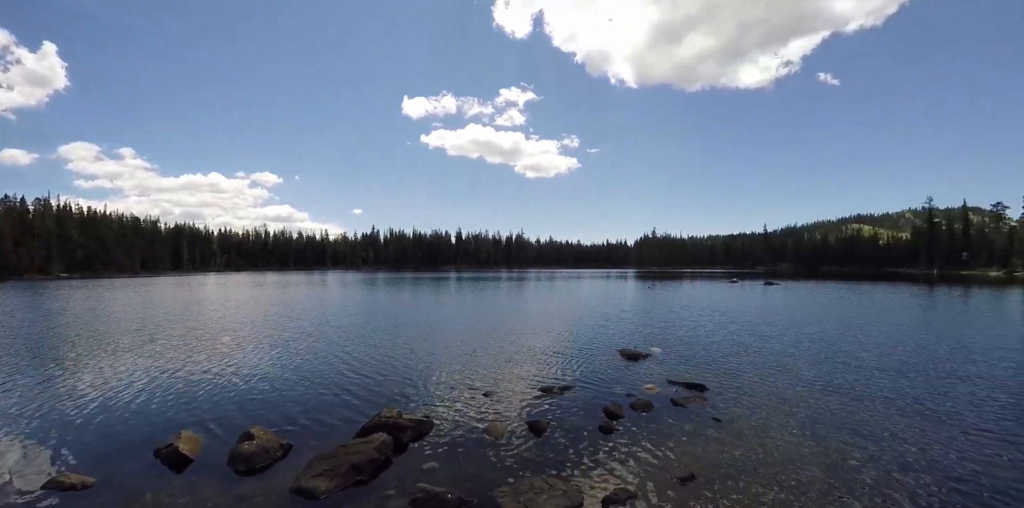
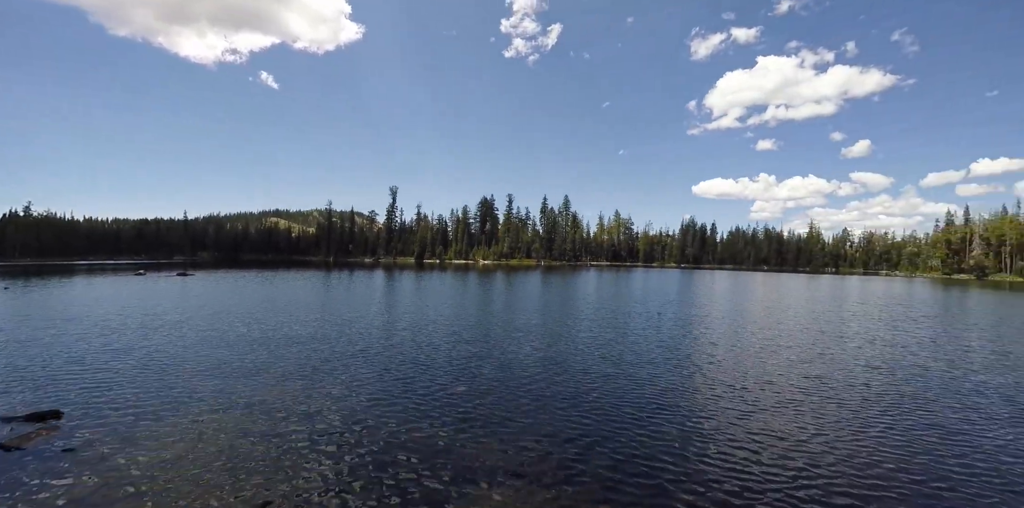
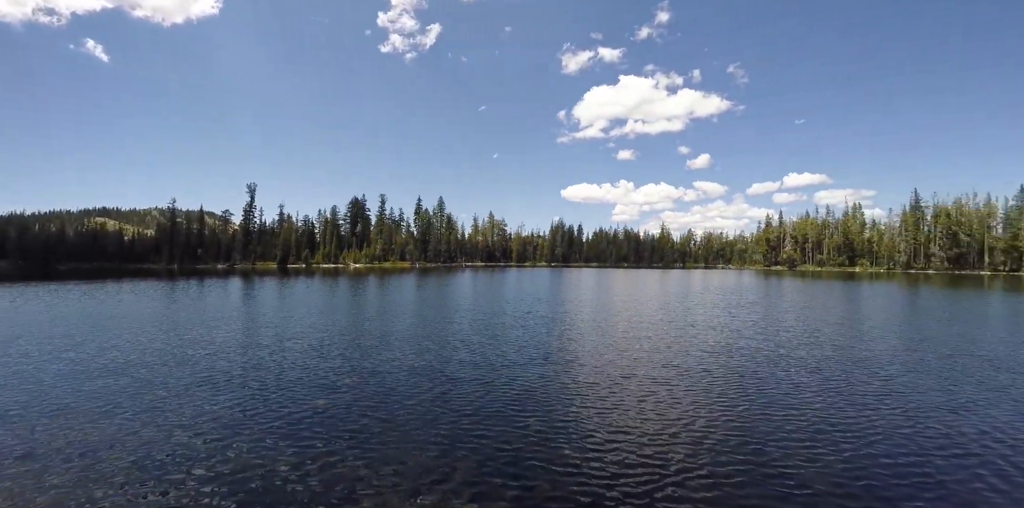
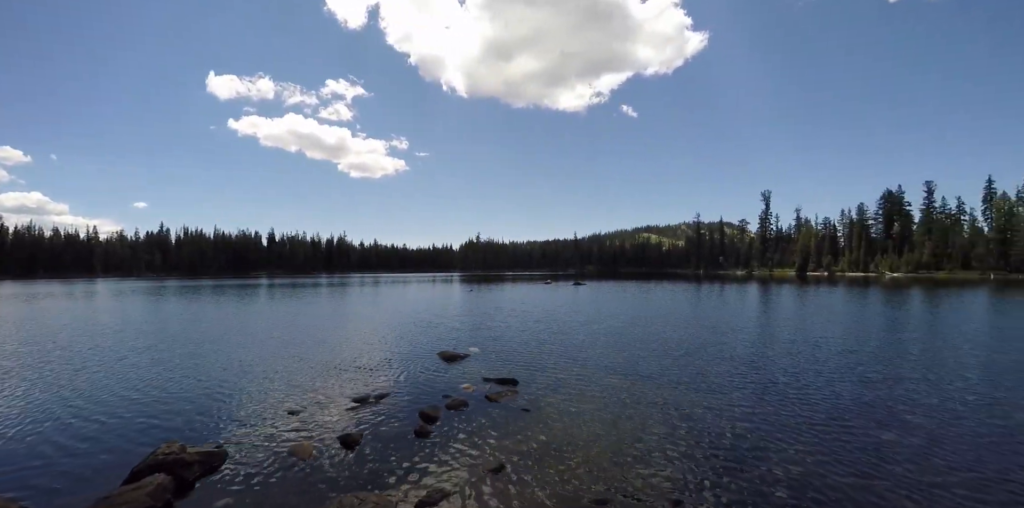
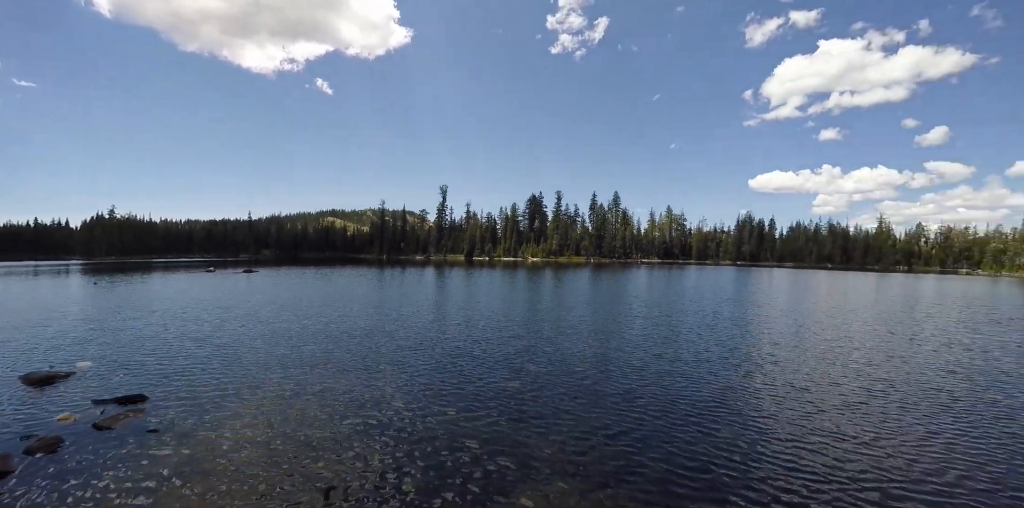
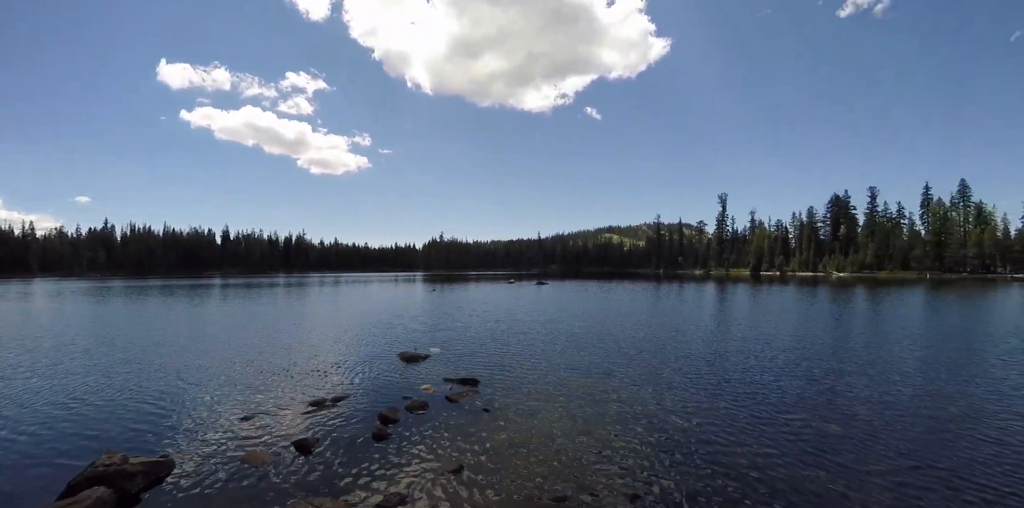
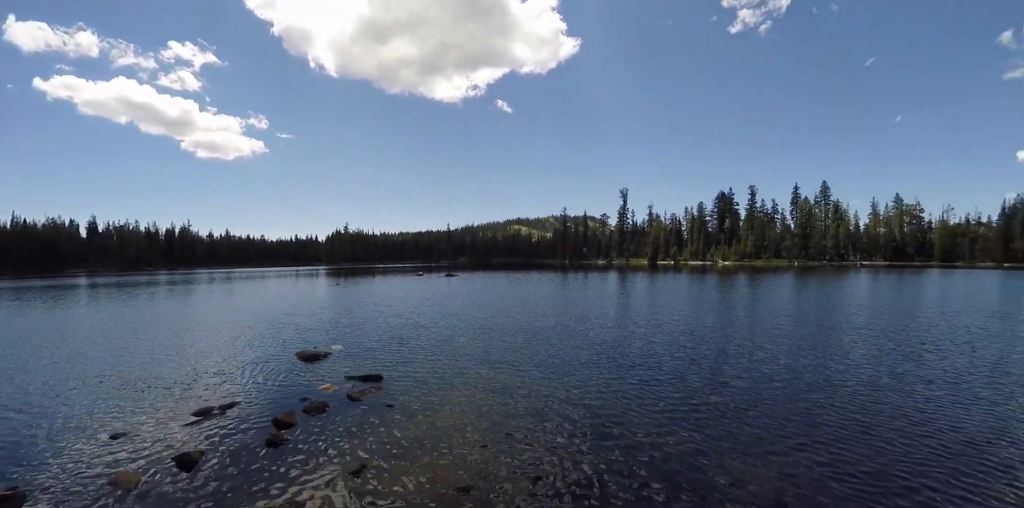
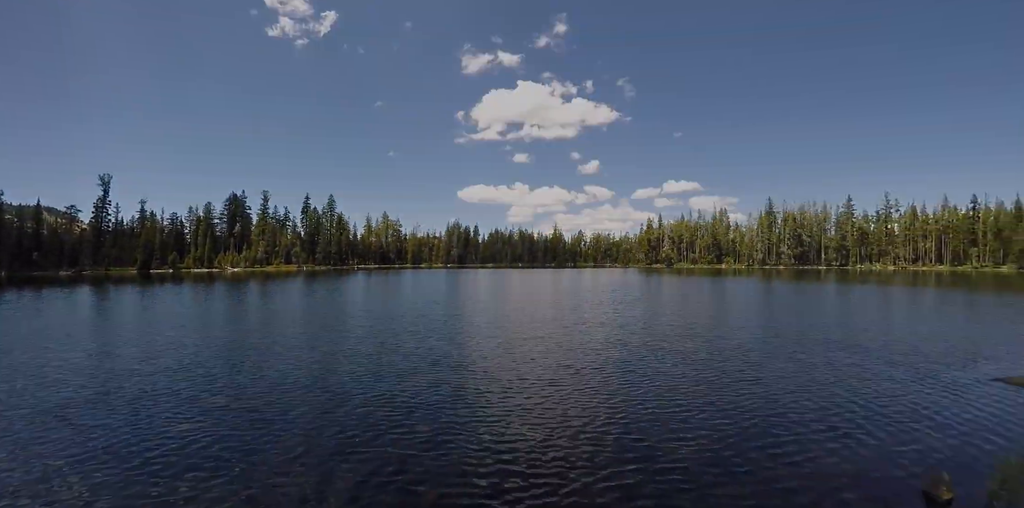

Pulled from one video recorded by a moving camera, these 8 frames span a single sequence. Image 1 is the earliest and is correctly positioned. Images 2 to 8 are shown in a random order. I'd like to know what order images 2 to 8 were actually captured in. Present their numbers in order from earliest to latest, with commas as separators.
4, 6, 7, 5, 2, 3, 8
